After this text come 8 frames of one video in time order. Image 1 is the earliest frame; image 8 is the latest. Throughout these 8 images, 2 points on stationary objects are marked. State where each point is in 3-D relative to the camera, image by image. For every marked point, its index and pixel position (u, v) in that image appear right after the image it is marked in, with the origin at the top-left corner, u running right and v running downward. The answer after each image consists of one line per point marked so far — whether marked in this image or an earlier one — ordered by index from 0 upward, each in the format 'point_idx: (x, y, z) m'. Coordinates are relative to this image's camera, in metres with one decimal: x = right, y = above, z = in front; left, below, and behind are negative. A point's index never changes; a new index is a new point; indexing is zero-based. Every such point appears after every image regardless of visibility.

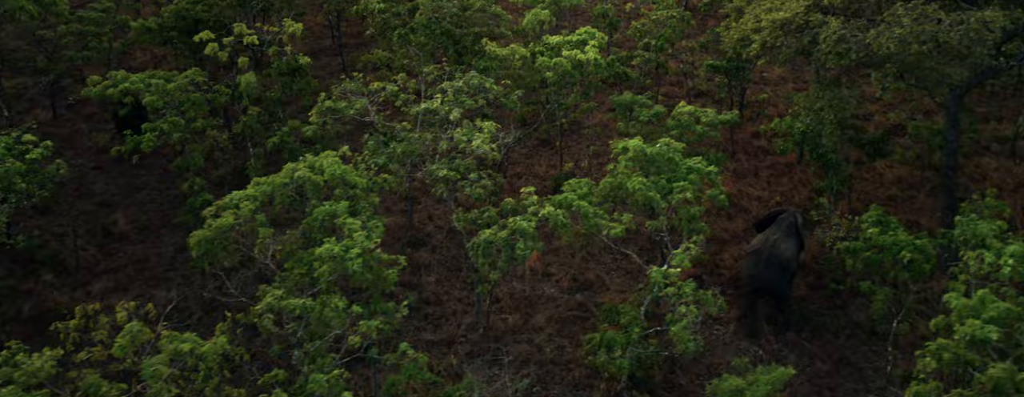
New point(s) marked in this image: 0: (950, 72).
0: (+7.5, +2.1, +19.9) m
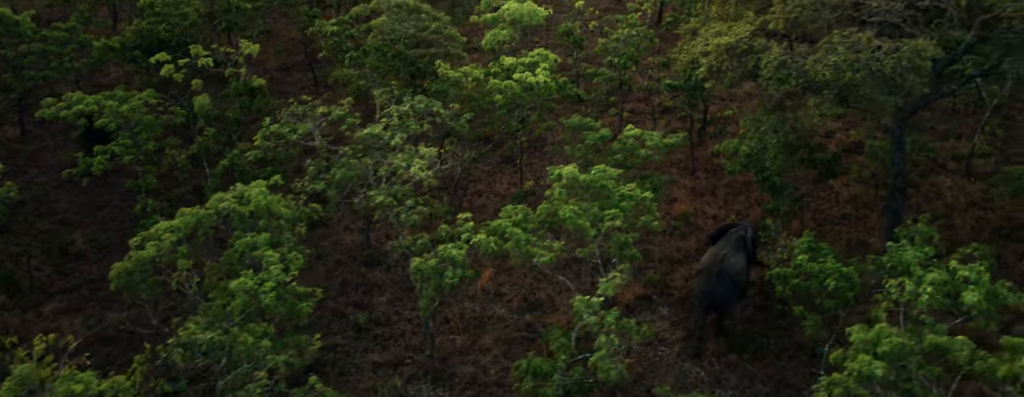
0: (+6.4, +1.7, +20.2) m
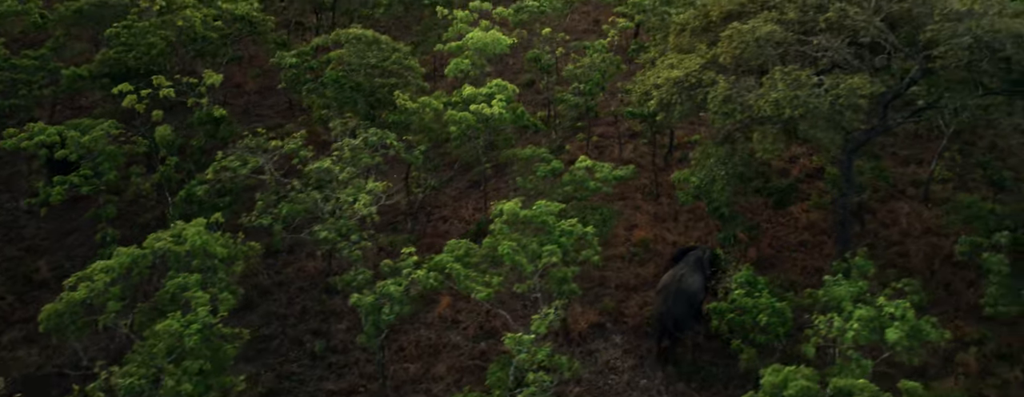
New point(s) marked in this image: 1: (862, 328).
0: (+5.5, +1.1, +20.6) m
1: (+5.4, -2.0, +17.5) m
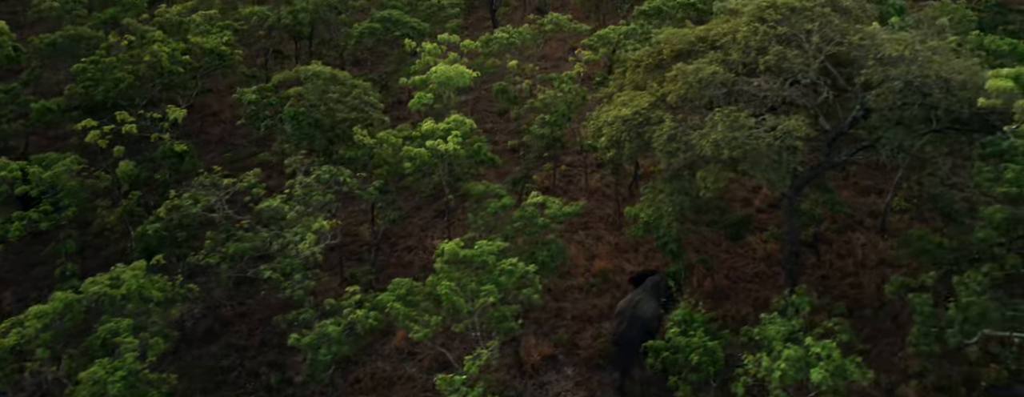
0: (+4.5, +0.4, +21.1) m
1: (+4.3, -2.6, +18.0) m
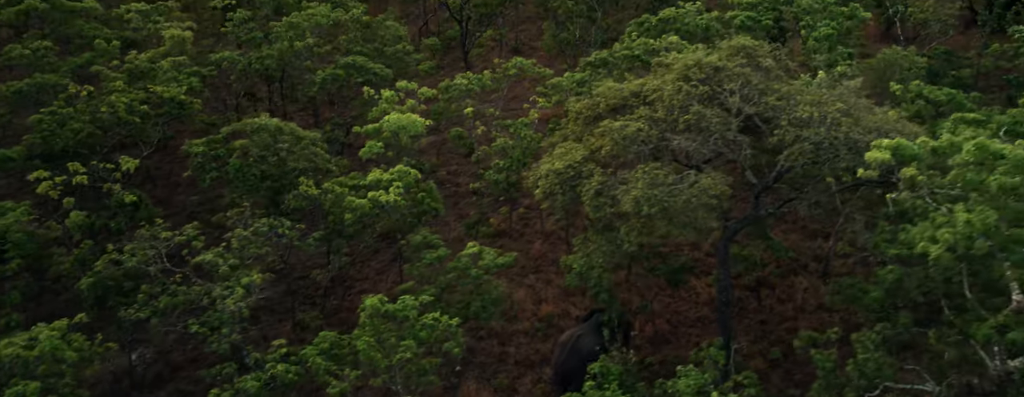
0: (+3.1, -0.6, +21.8) m
1: (+2.9, -3.6, +18.6) m
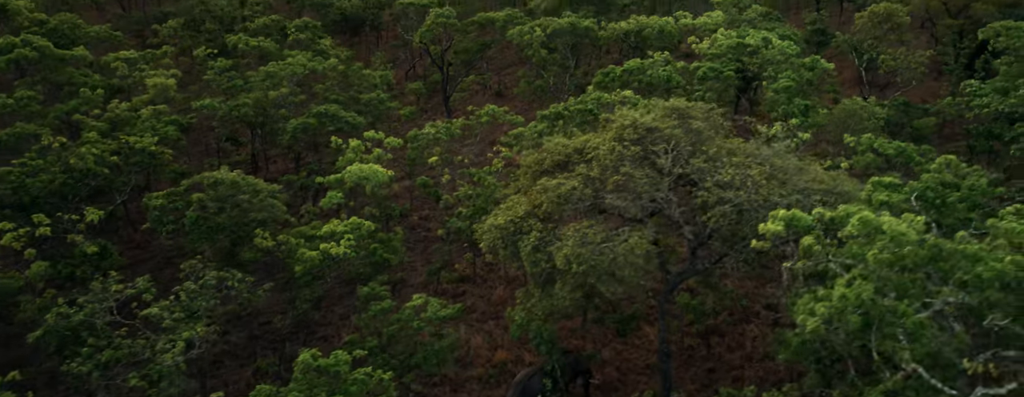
0: (+1.8, -1.8, +22.6) m
1: (+1.5, -4.7, +19.4) m
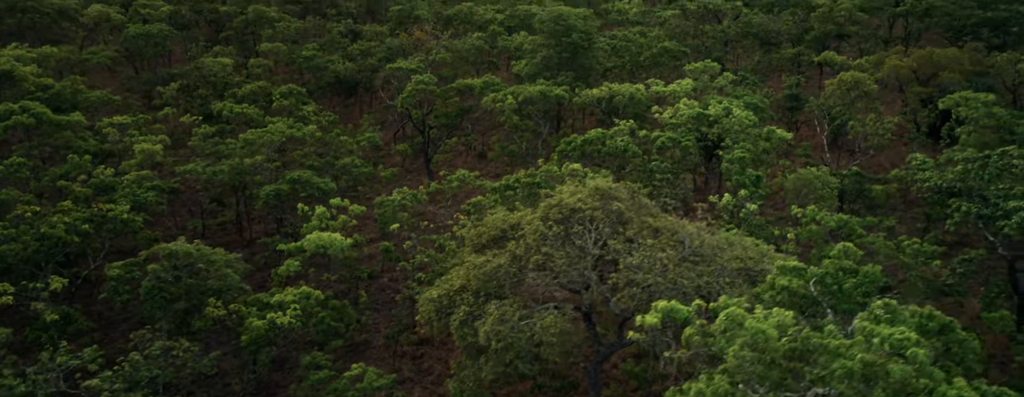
0: (+0.1, -3.4, +23.8) m
1: (-0.3, -6.3, +20.5) m
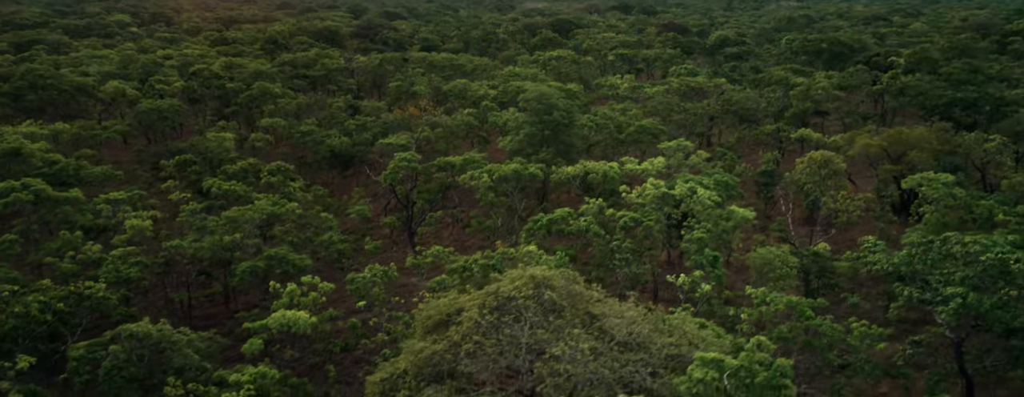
0: (-1.5, -5.4, +24.8) m
1: (-2.1, -8.0, +21.4) m
